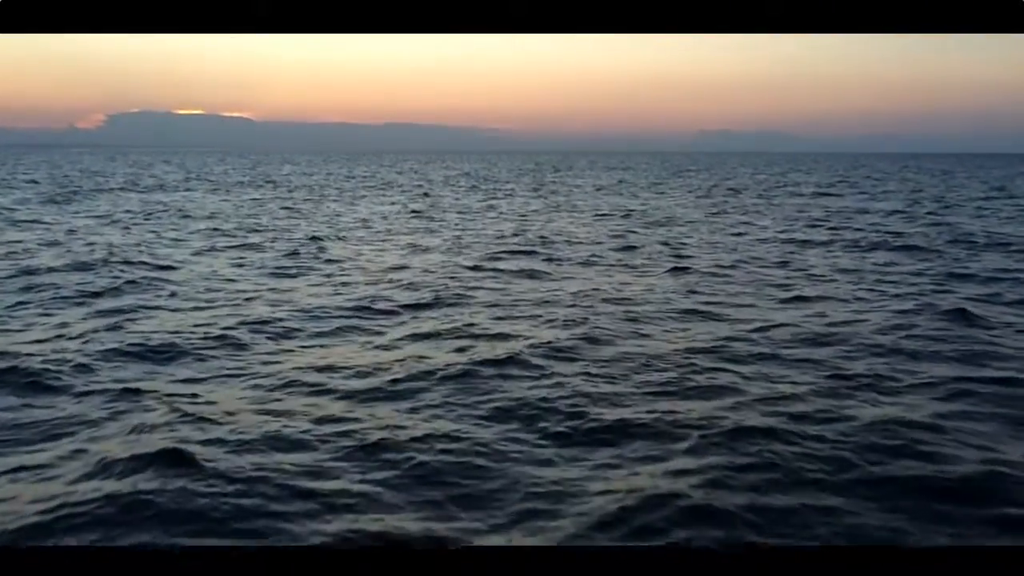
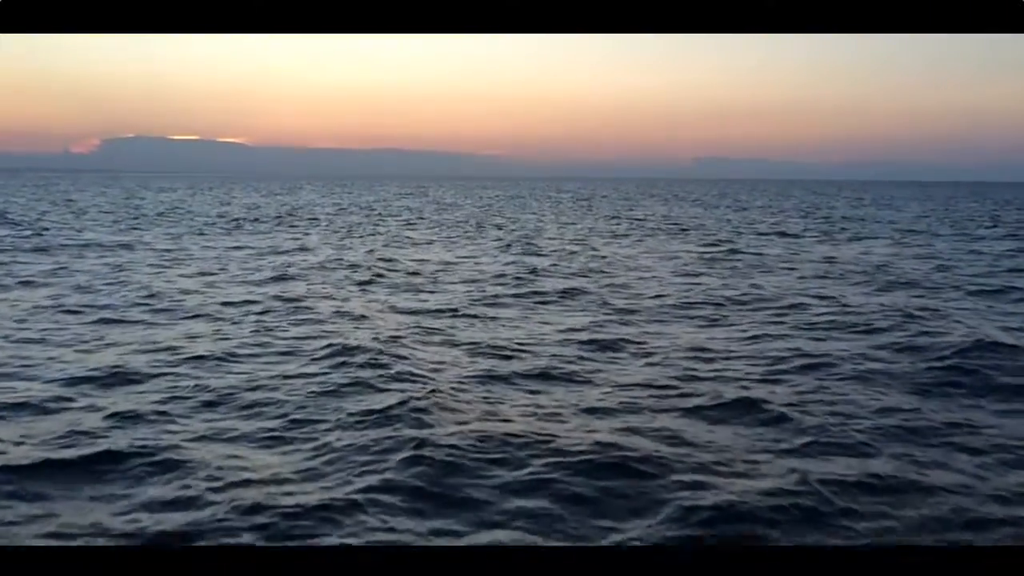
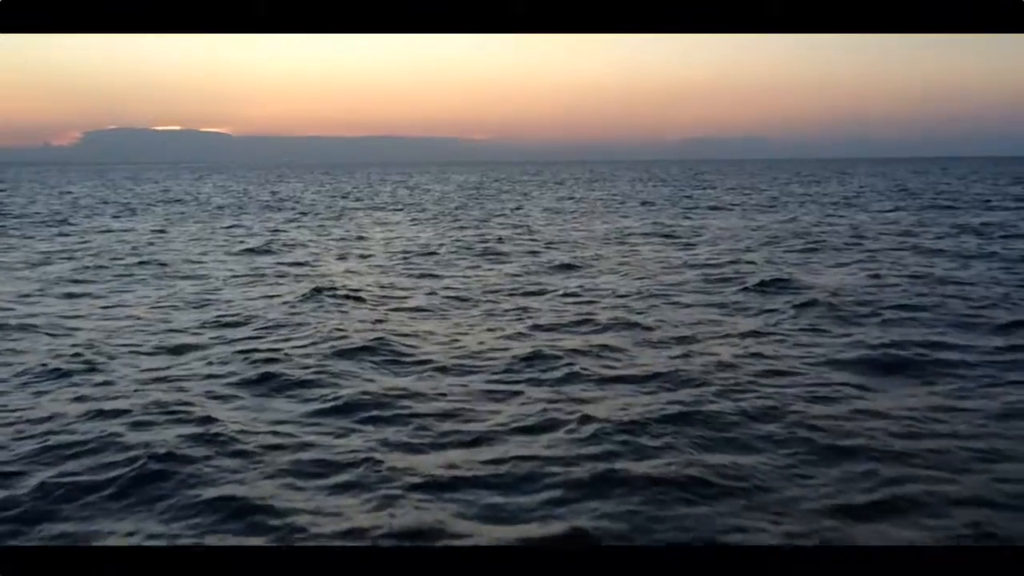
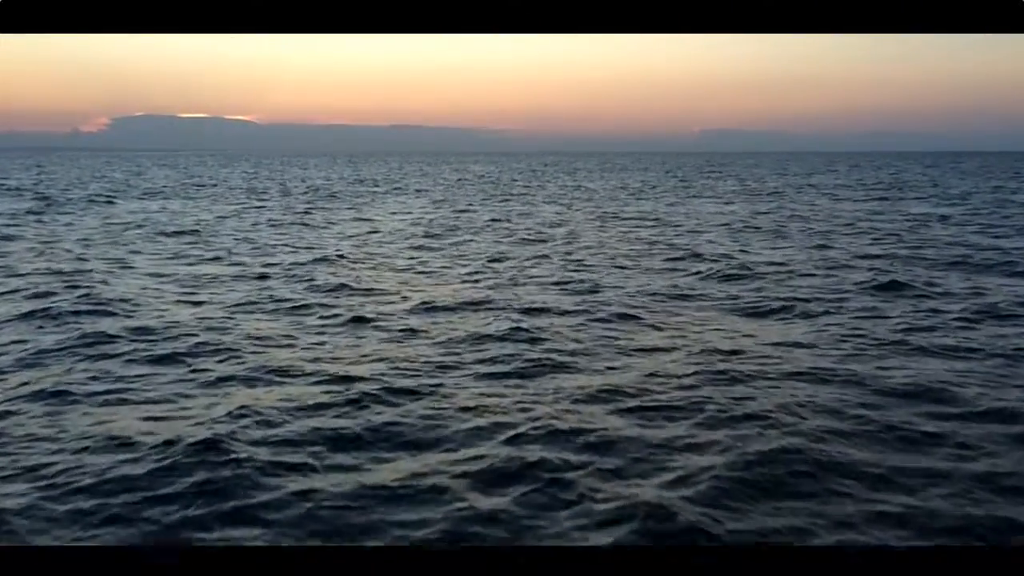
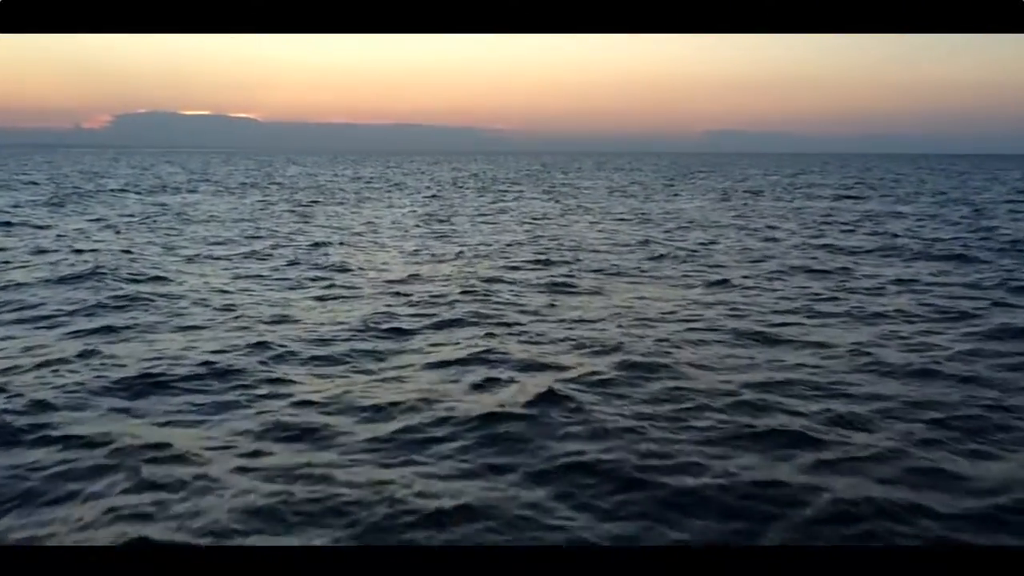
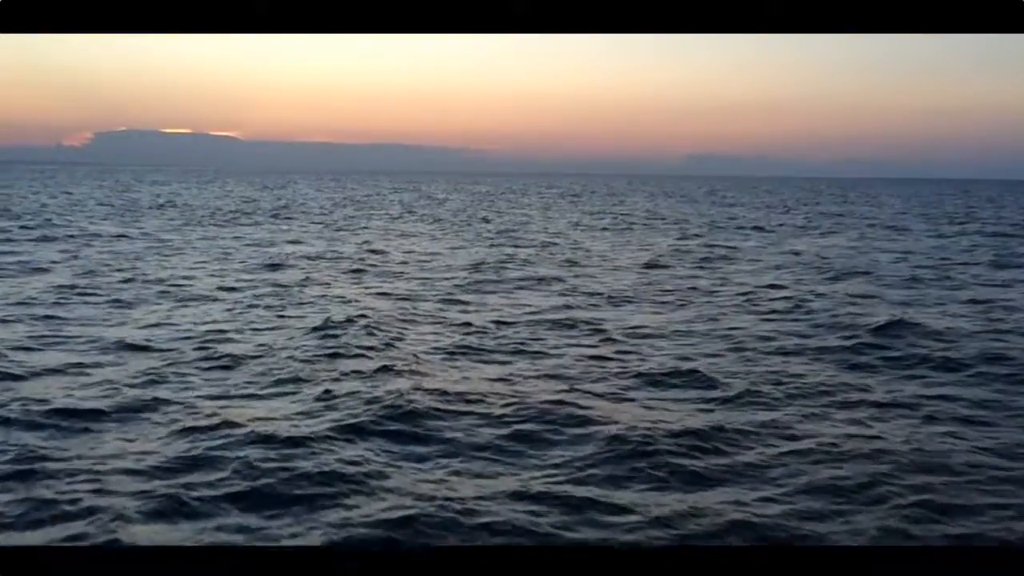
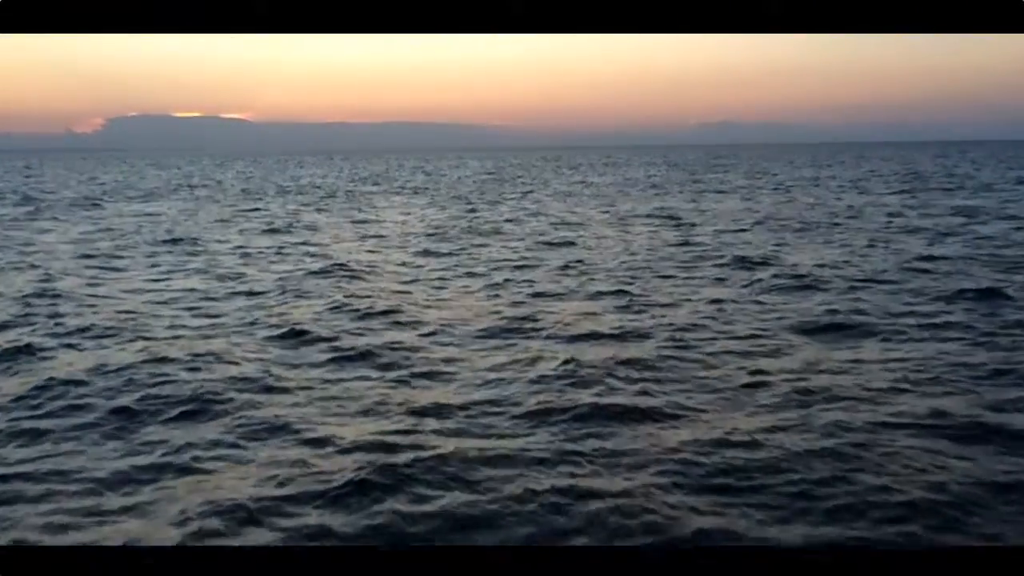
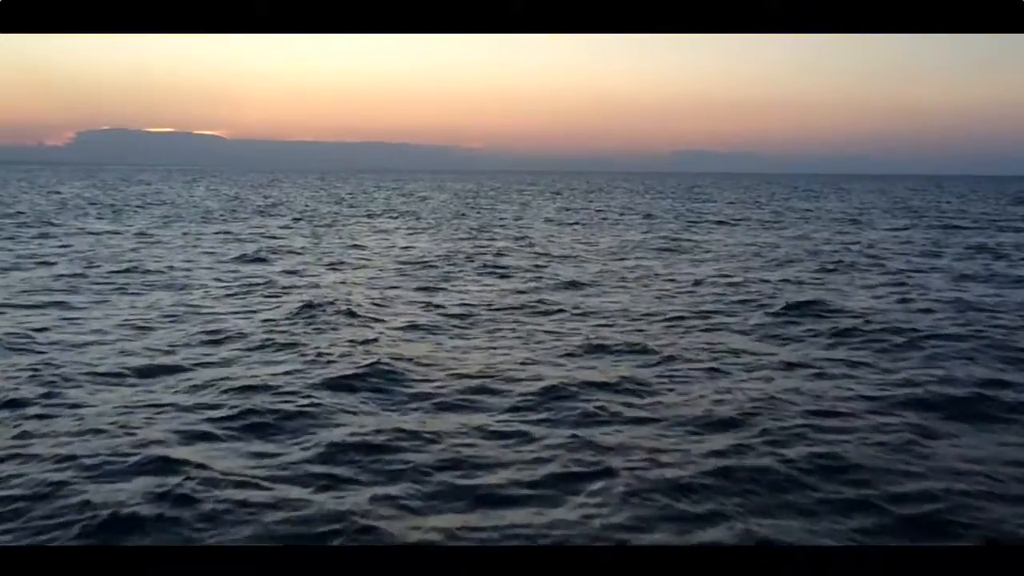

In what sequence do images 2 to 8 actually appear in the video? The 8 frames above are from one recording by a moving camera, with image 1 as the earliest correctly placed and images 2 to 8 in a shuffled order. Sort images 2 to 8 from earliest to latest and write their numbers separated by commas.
5, 4, 7, 3, 8, 6, 2
